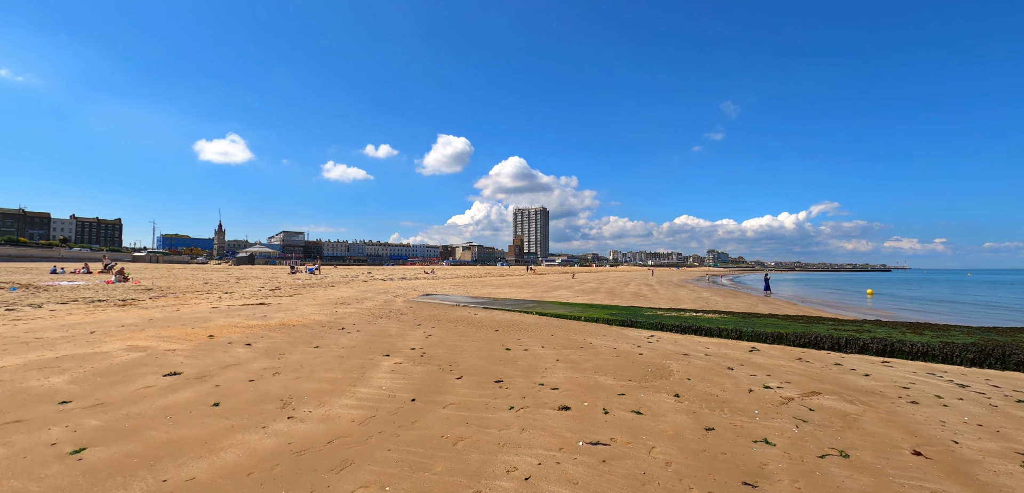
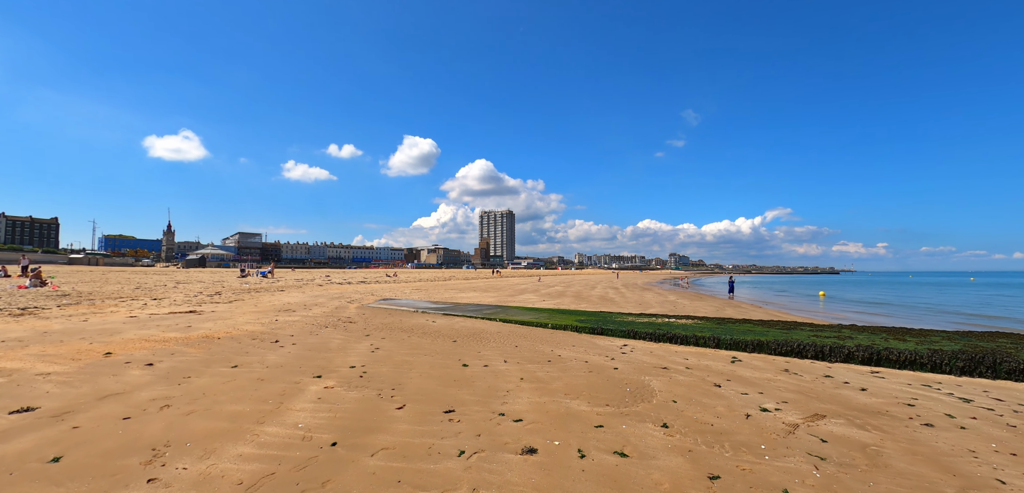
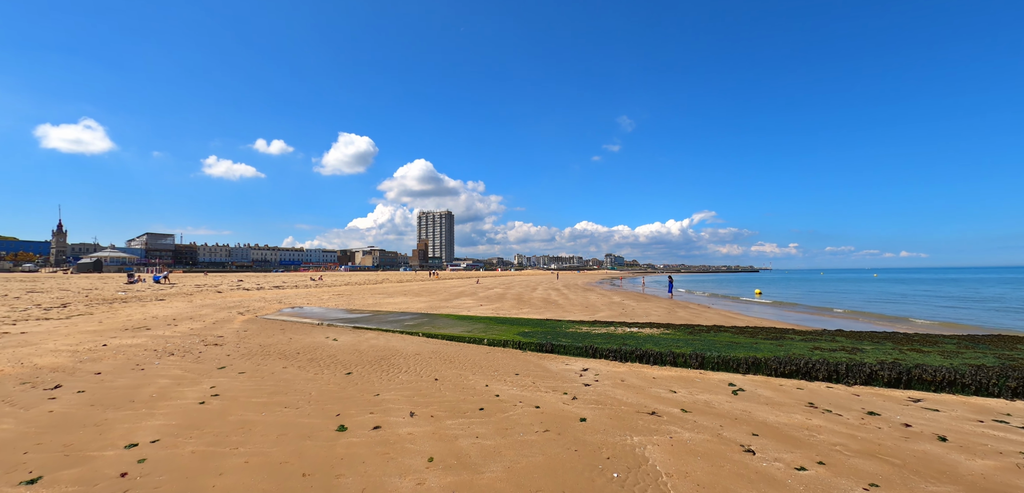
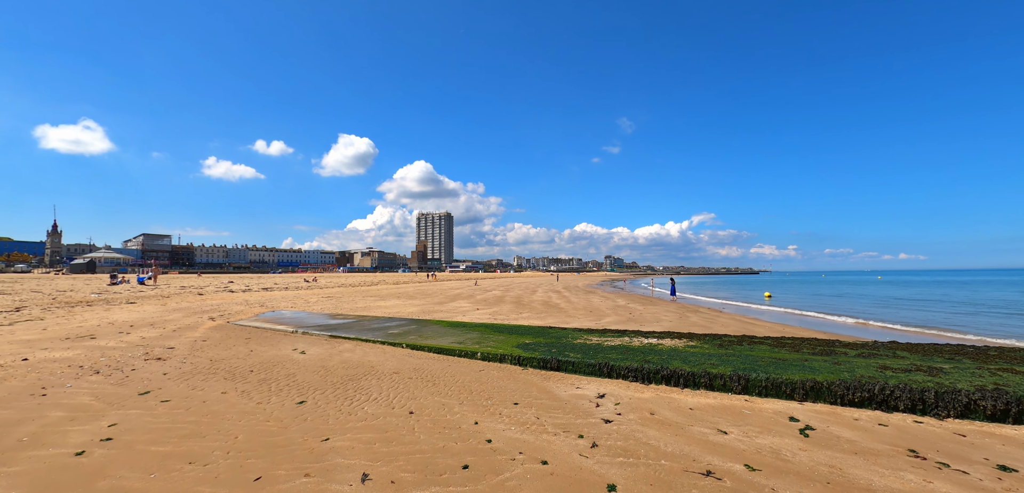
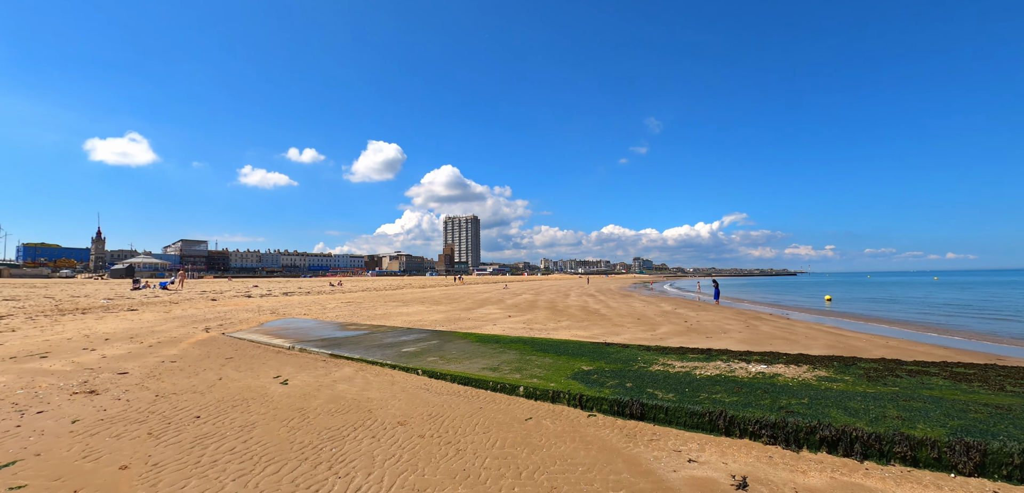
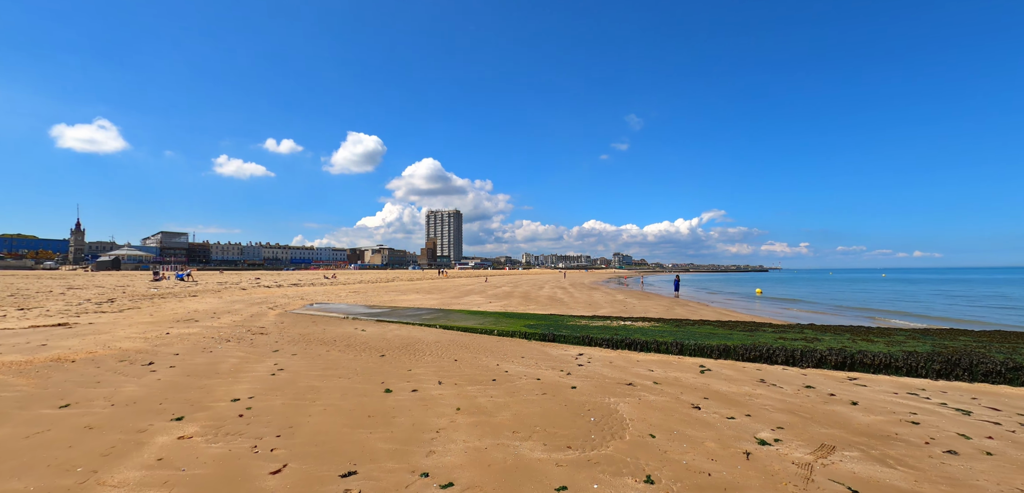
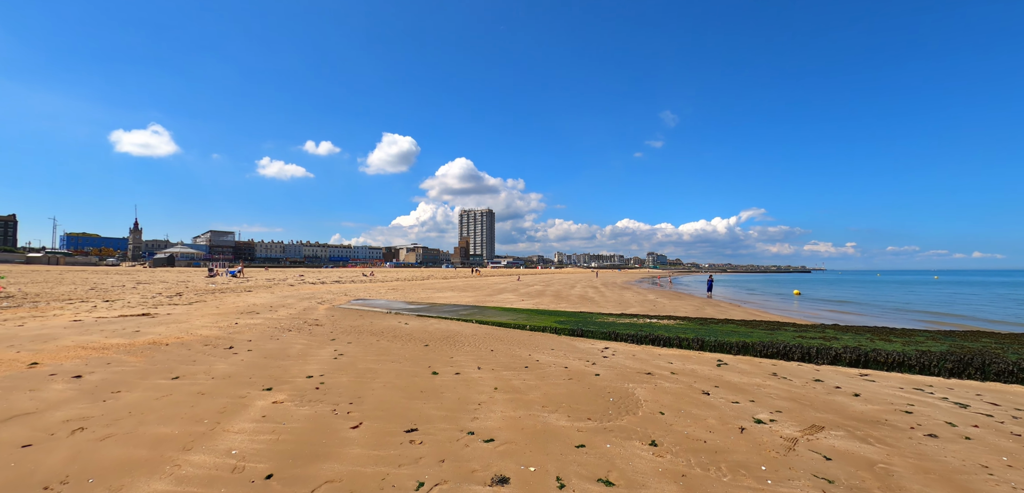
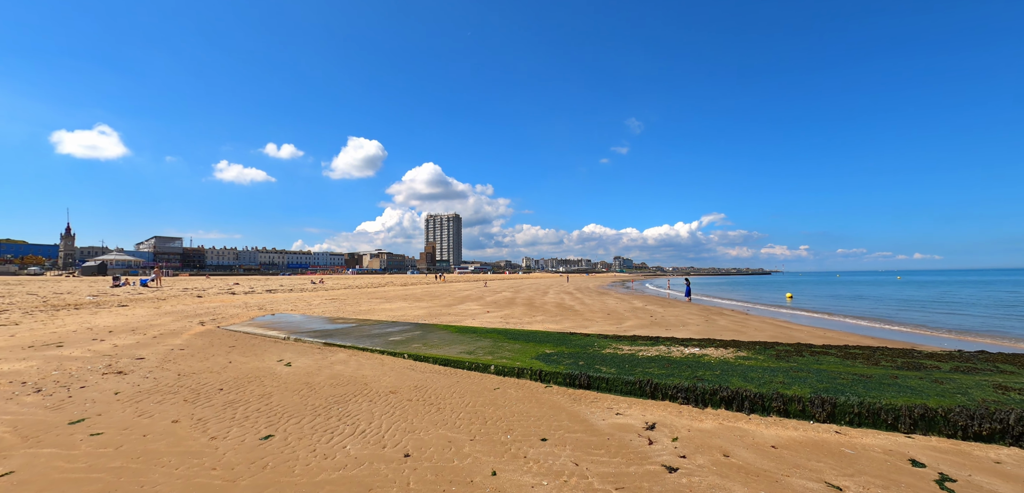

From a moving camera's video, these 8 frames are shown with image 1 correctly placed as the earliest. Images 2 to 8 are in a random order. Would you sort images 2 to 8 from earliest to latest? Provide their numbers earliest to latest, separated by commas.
2, 7, 6, 3, 4, 8, 5
